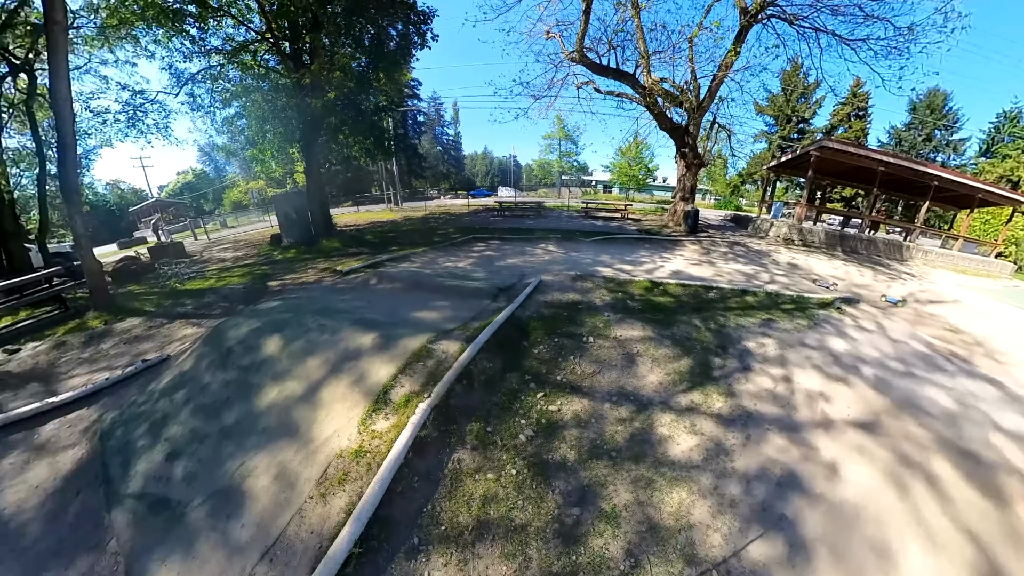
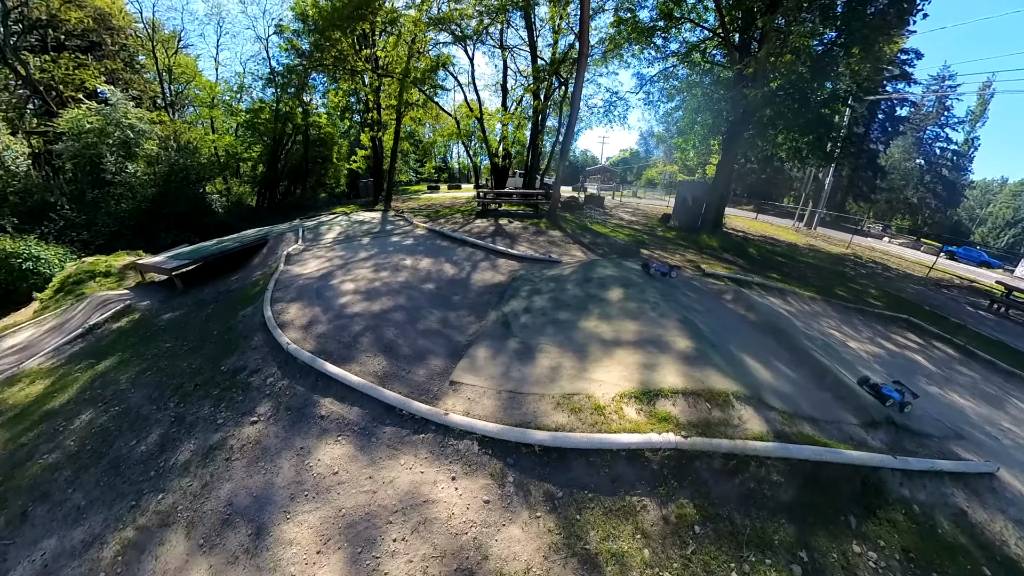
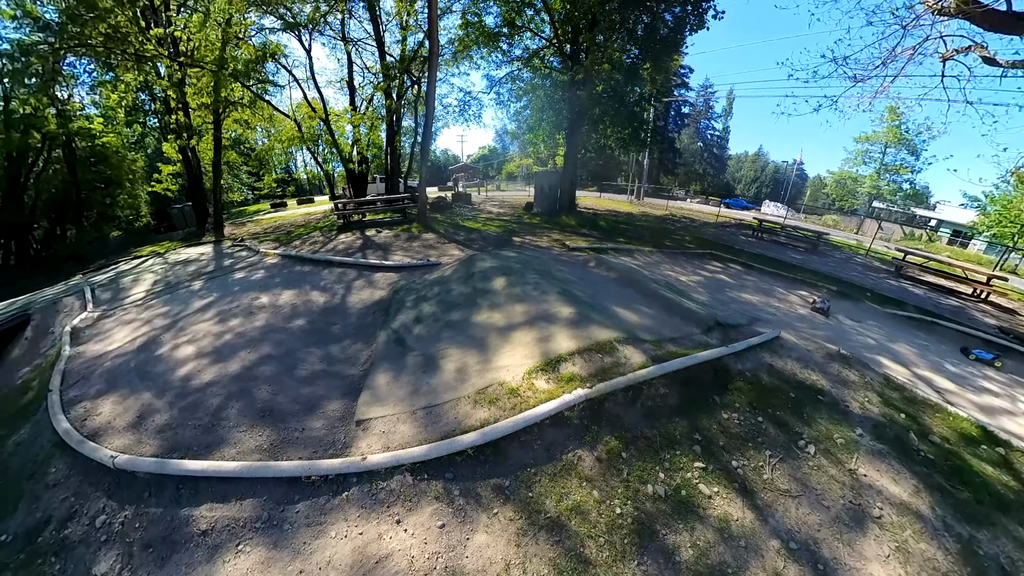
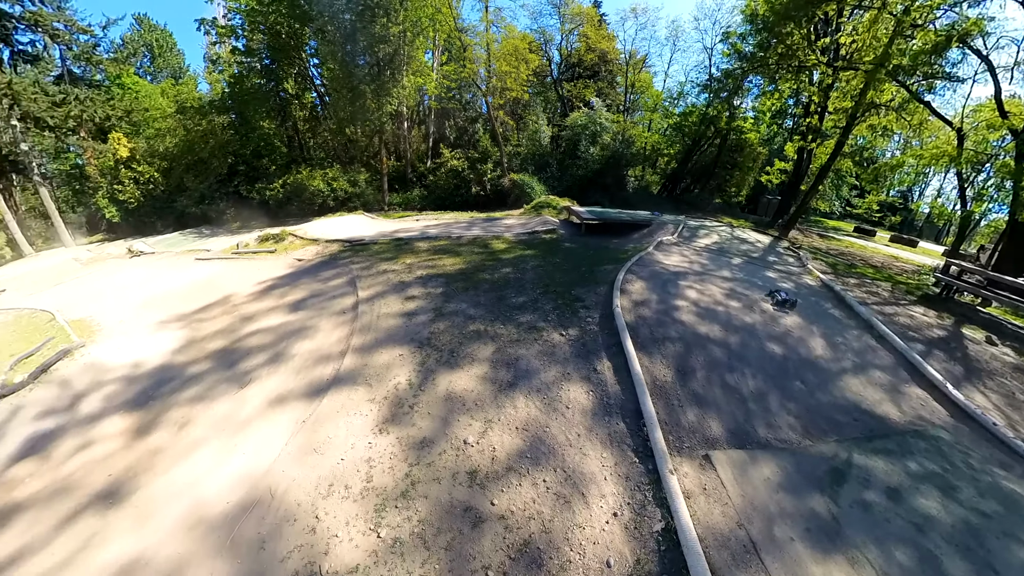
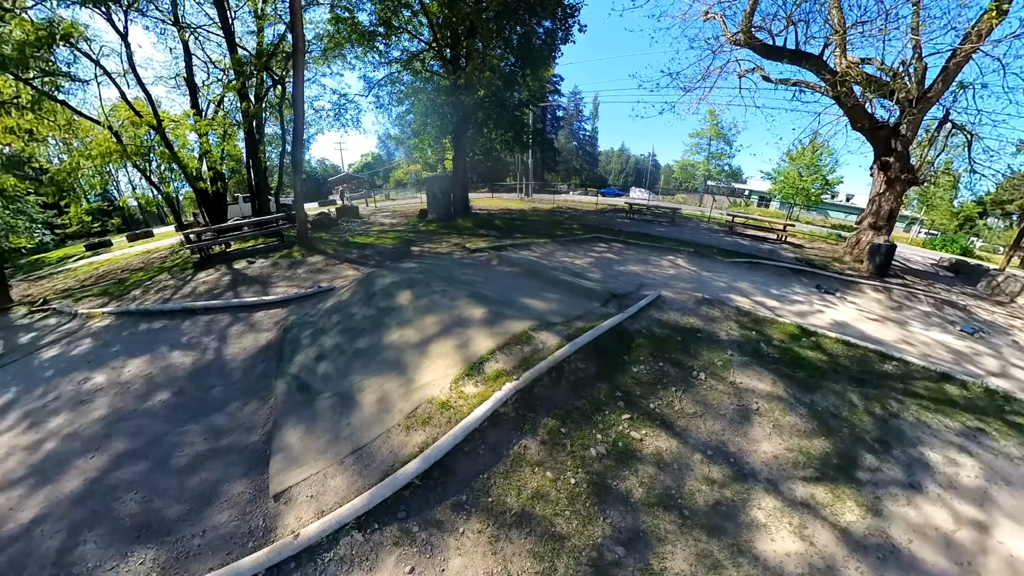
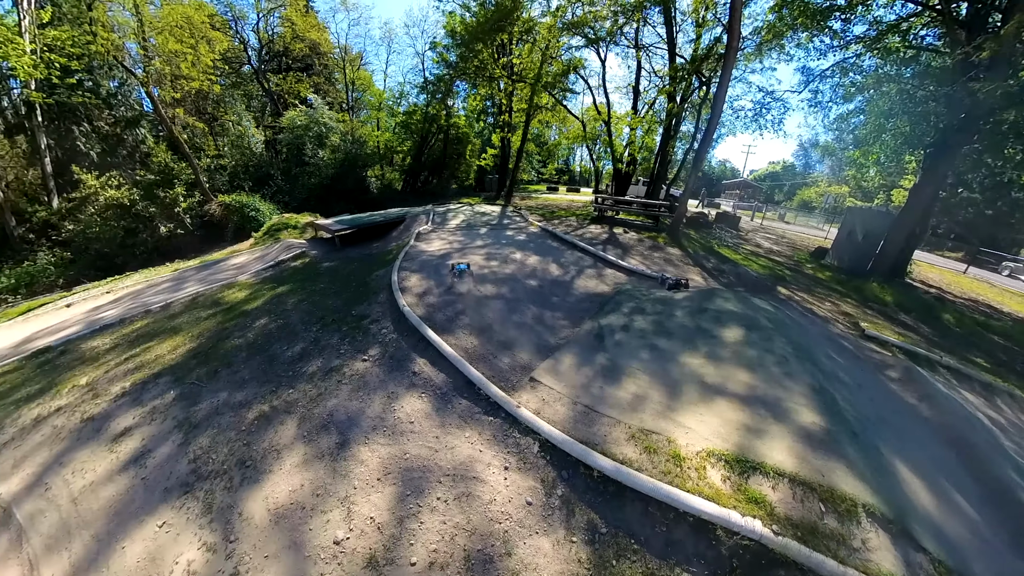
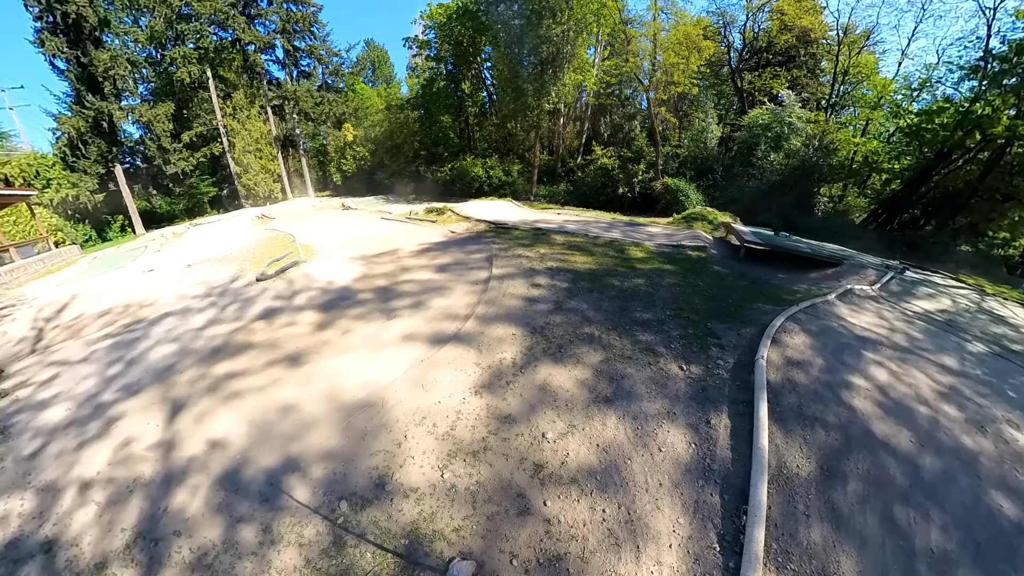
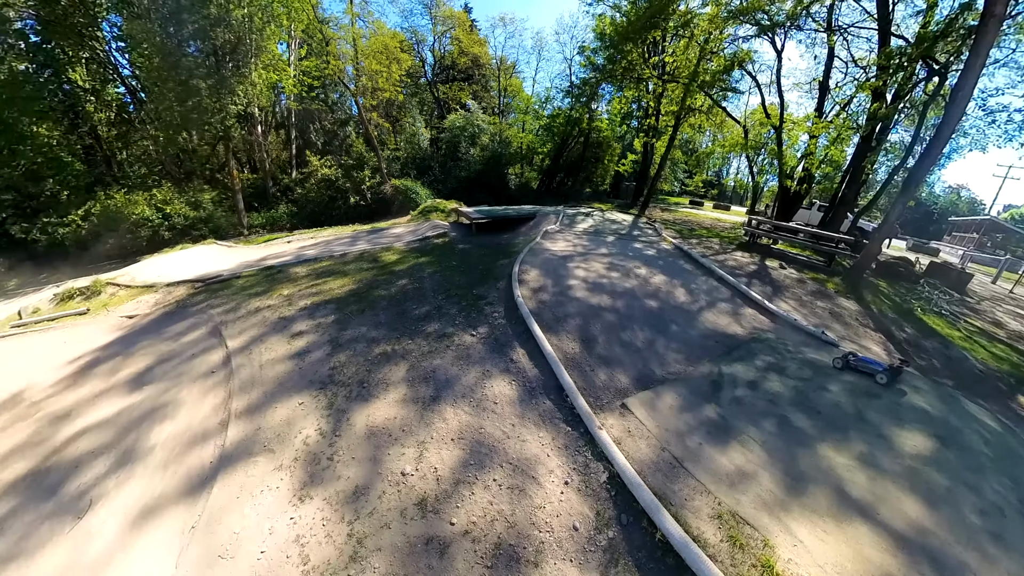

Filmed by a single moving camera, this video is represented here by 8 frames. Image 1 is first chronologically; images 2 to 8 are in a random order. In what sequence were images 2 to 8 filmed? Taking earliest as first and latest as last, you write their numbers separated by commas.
5, 3, 2, 6, 8, 4, 7
